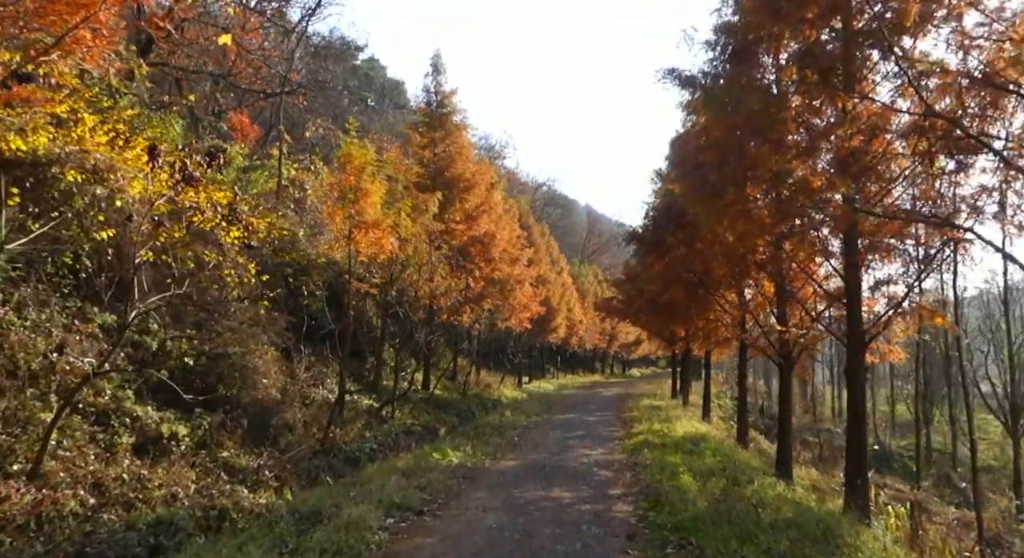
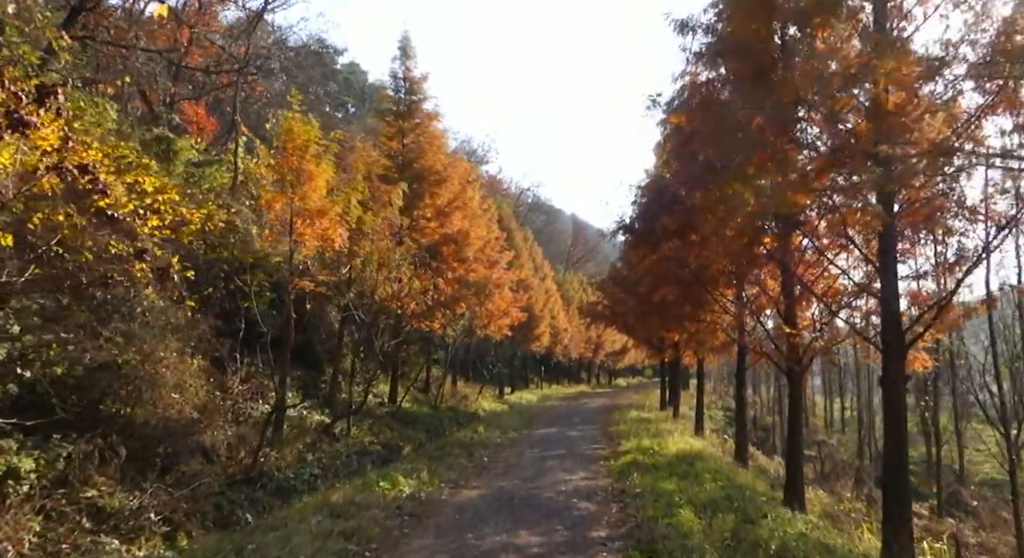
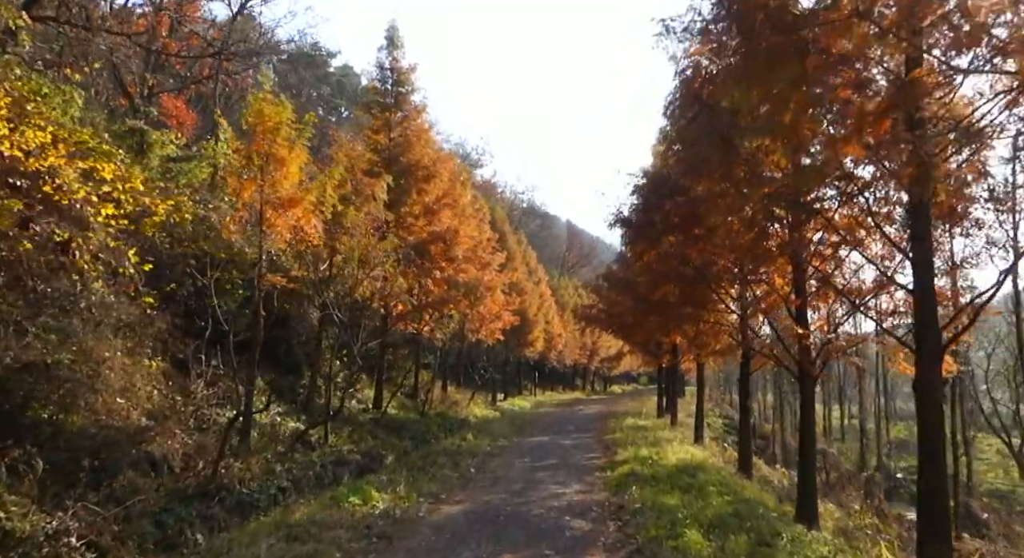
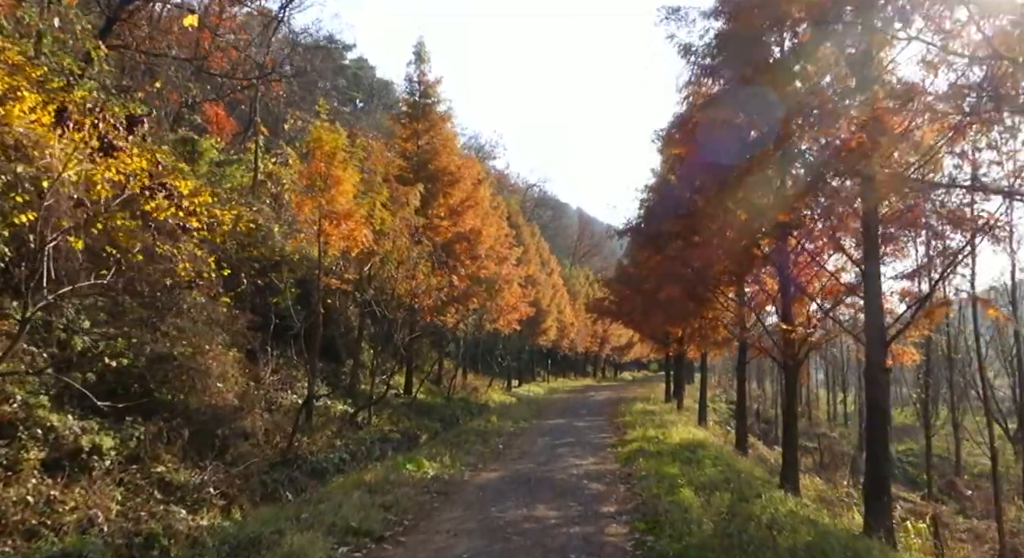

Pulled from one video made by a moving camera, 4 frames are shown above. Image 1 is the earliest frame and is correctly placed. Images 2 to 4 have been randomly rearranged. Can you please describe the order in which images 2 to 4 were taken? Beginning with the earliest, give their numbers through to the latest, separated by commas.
4, 2, 3
